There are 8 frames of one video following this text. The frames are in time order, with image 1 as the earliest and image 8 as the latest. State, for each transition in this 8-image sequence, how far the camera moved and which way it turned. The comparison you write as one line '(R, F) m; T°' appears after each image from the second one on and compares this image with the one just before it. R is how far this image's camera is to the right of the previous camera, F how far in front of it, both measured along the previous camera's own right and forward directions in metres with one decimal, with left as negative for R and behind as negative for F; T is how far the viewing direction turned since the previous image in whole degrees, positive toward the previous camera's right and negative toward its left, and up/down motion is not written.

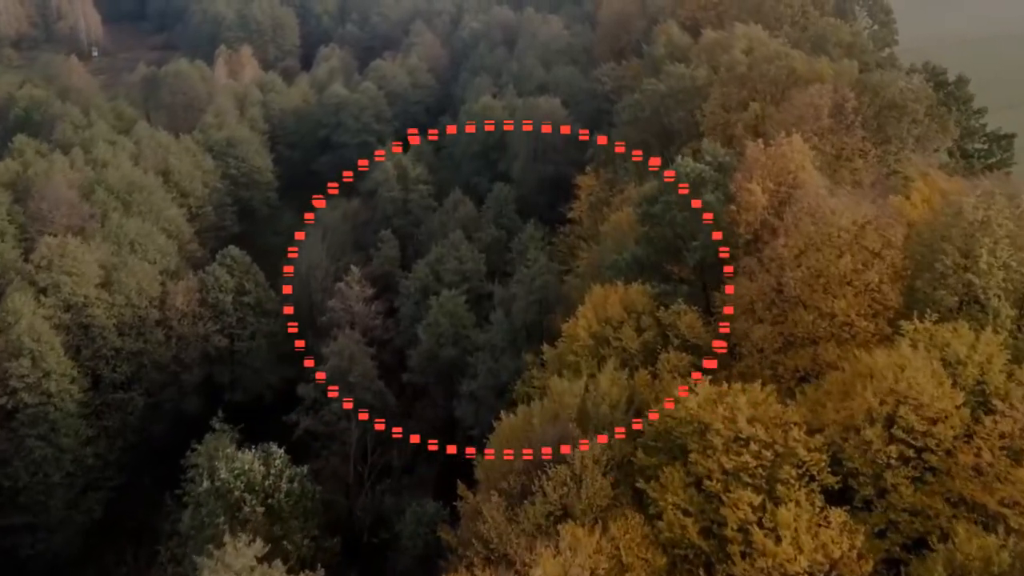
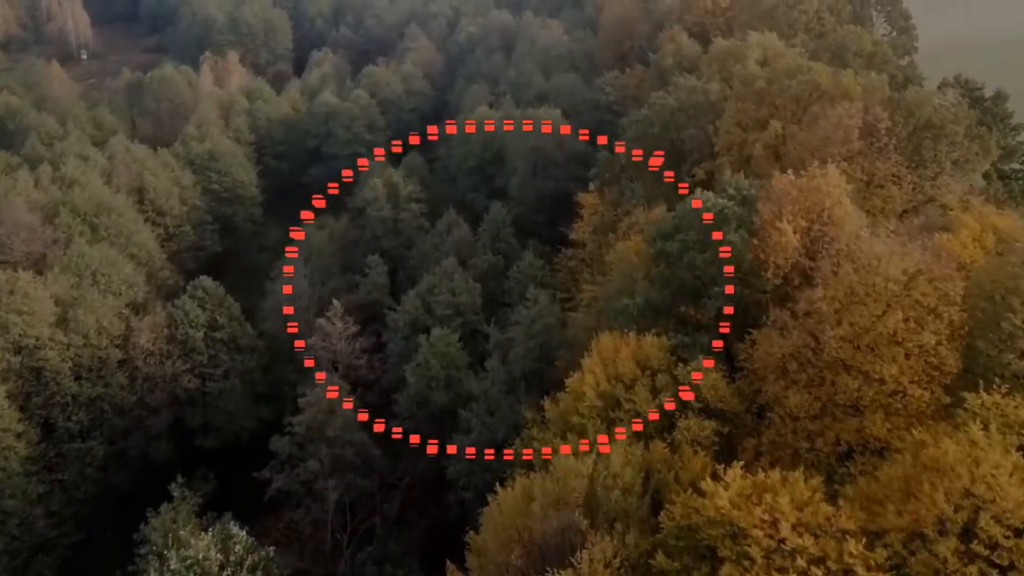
(0.0, +3.1) m; 0°
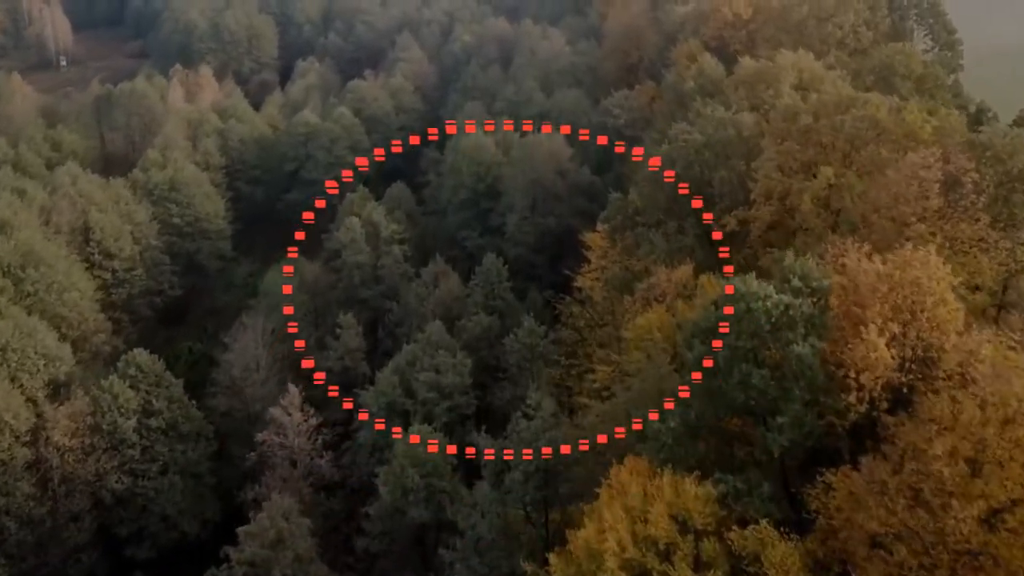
(0.0, +5.8) m; 0°
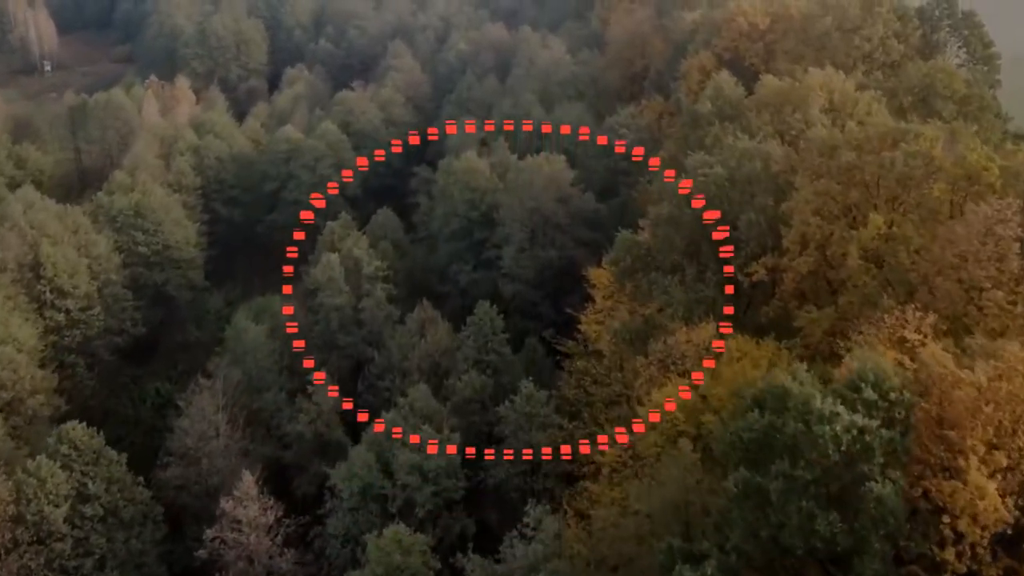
(+0.1, +4.0) m; 0°
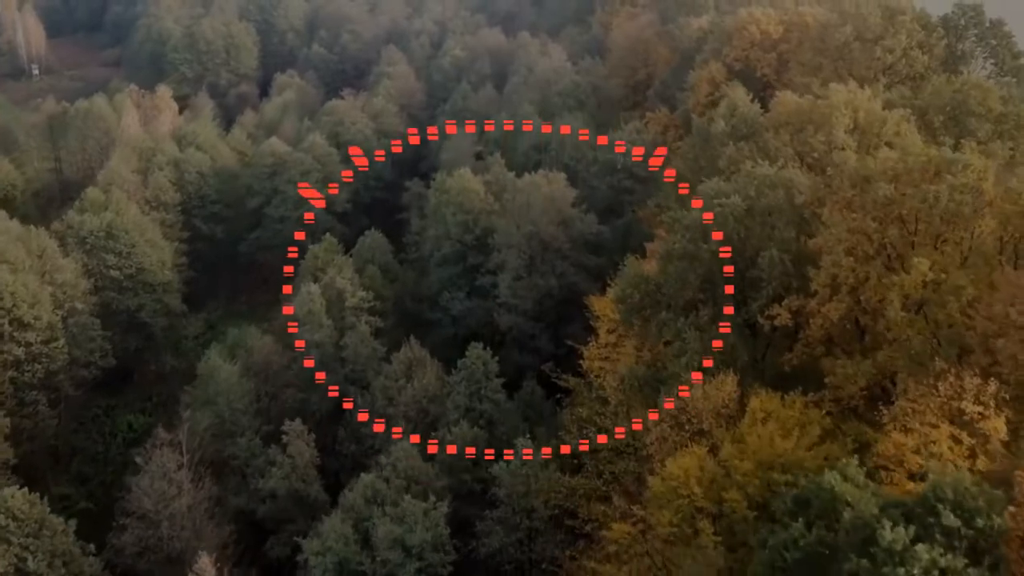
(+0.1, +2.8) m; 0°
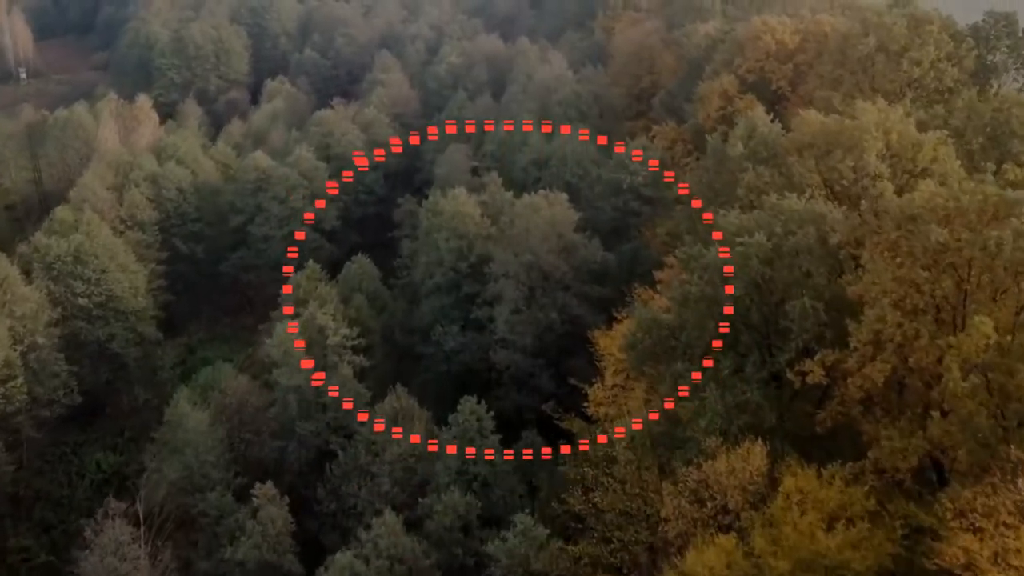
(0.0, +2.9) m; 0°
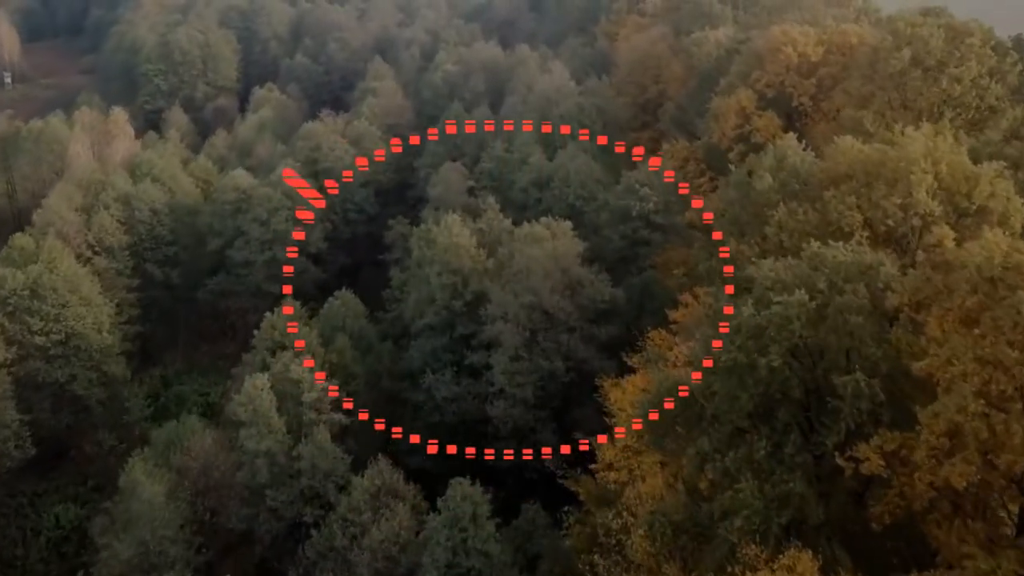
(0.0, +3.4) m; 0°
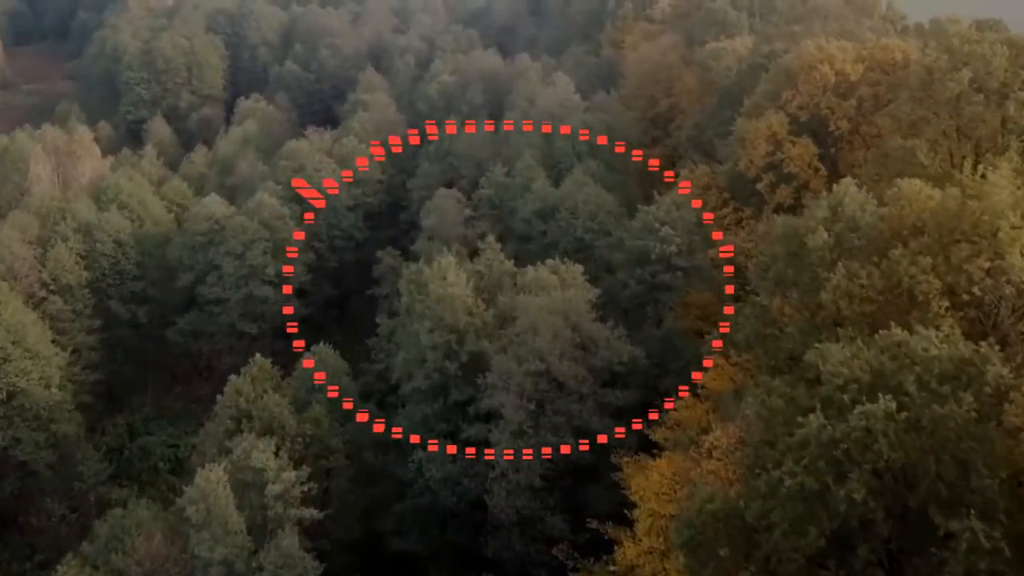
(-0.1, +4.3) m; 0°
